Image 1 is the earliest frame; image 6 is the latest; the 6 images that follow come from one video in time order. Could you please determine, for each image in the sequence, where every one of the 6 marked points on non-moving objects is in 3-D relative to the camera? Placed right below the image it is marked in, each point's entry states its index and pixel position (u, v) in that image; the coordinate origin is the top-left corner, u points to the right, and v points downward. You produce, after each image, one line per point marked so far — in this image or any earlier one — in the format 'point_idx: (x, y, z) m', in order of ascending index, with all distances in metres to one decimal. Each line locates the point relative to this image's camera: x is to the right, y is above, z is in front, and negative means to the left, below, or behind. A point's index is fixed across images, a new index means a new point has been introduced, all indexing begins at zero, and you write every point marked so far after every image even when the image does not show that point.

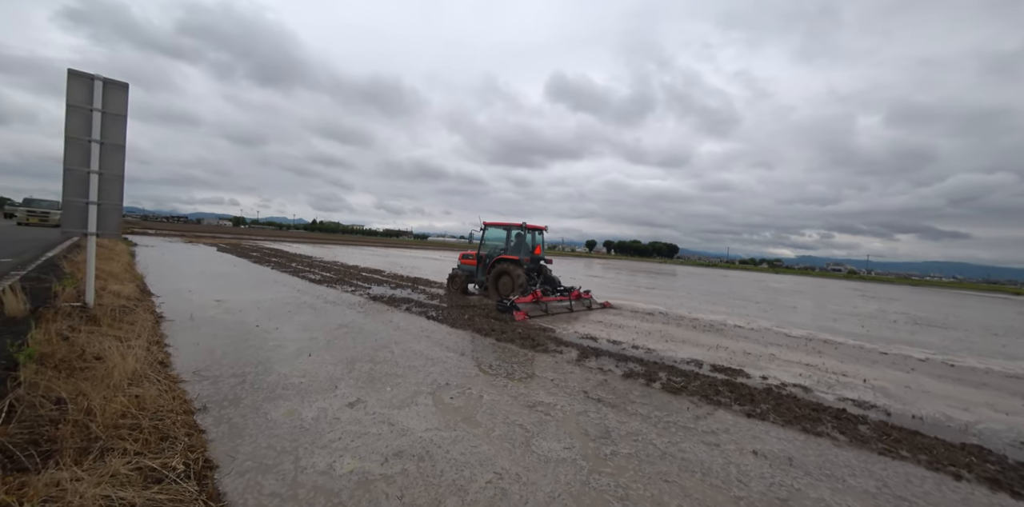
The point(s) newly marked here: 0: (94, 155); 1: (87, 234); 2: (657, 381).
0: (-5.9, +1.4, +5.5) m
1: (-5.8, +0.3, +5.4) m
2: (+2.0, -1.7, +5.3) m
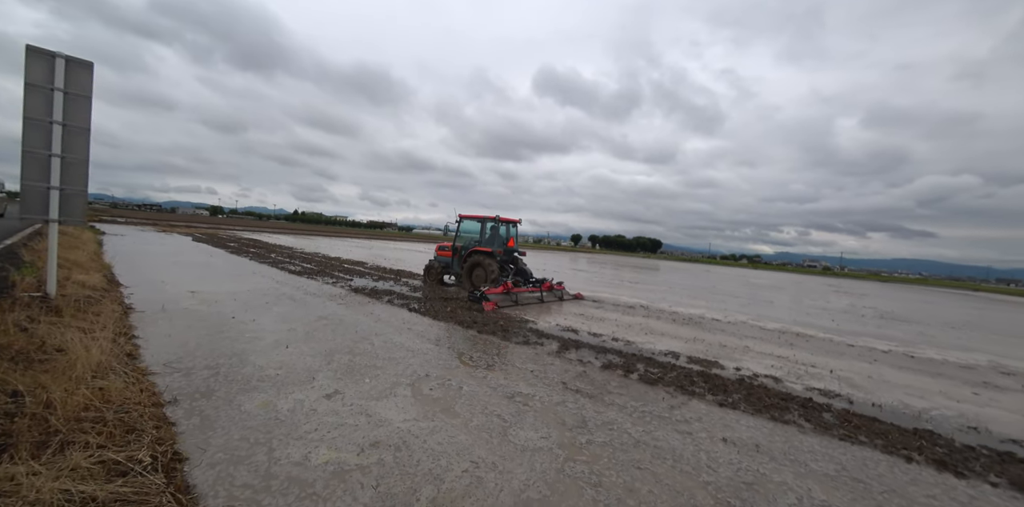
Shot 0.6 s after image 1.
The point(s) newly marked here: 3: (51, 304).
0: (-6.1, +1.5, +5.2) m
1: (-6.1, +0.4, +5.2) m
2: (+1.7, -1.6, +5.4) m
3: (-5.5, -0.6, +4.7) m
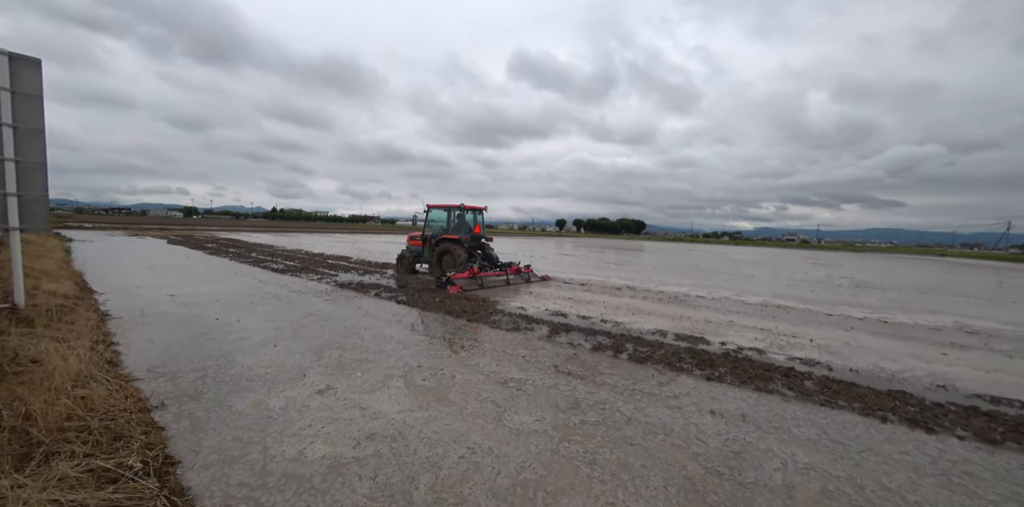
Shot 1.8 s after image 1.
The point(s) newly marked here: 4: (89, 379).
0: (-6.4, +1.4, +5.0) m
1: (-6.3, +0.3, +4.9) m
2: (+1.6, -1.4, +5.5) m
3: (-5.7, -0.7, +4.5) m
4: (-3.6, -1.1, +3.3) m
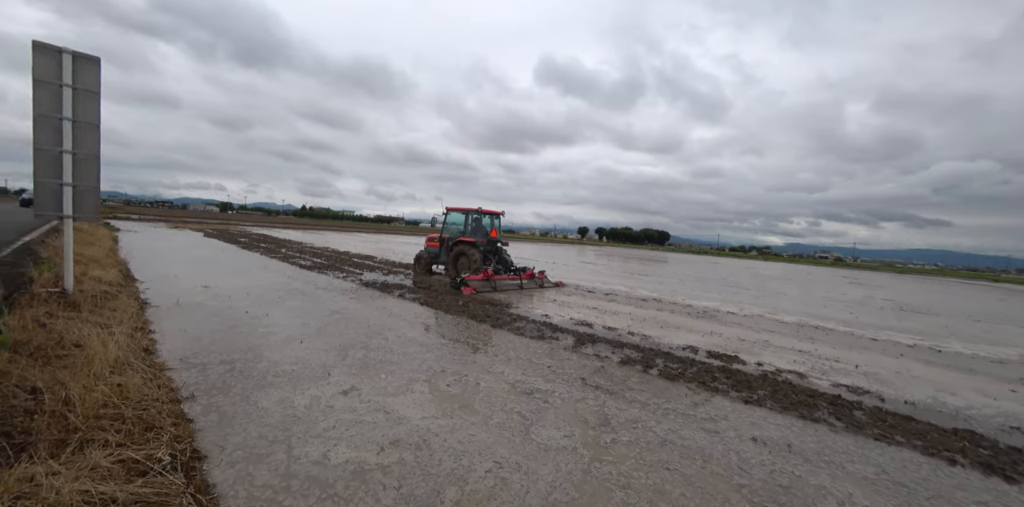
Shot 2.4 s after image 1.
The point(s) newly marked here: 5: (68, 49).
0: (-5.9, +1.6, +5.2) m
1: (-5.9, +0.5, +5.1) m
2: (+1.9, -1.5, +5.2) m
3: (-5.3, -0.5, +4.7) m
4: (-3.3, -1.0, +3.4) m
5: (-5.9, +2.7, +5.2) m
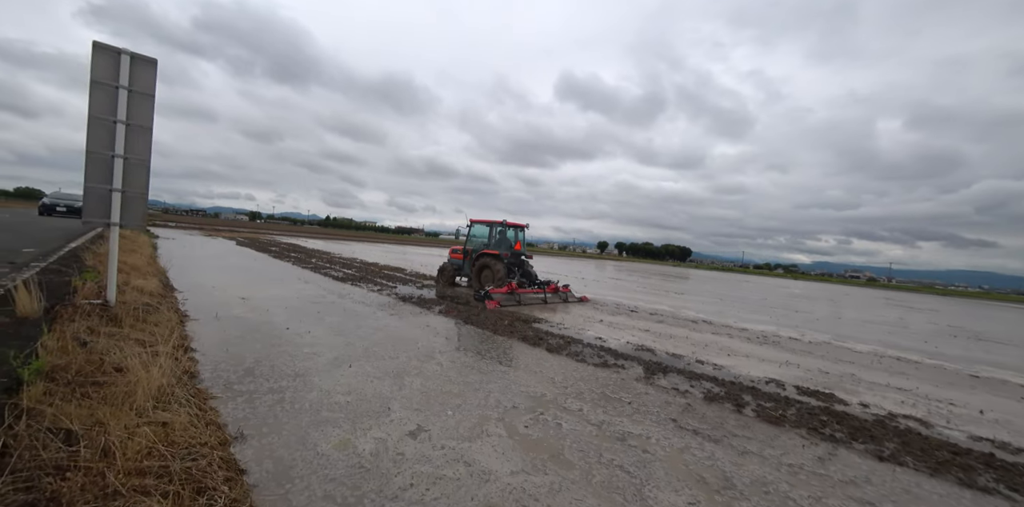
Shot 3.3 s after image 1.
0: (-5.0, +1.5, +5.0) m
1: (-5.0, +0.4, +4.9) m
2: (+2.7, -1.8, +4.5) m
3: (-4.5, -0.6, +4.4) m
4: (-2.6, -1.1, +2.9) m
5: (-5.0, +2.6, +5.0) m
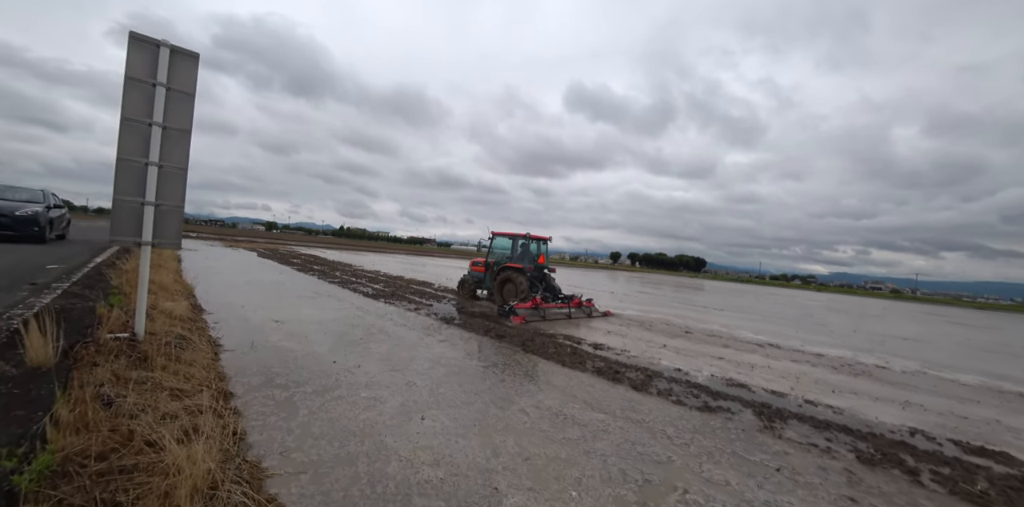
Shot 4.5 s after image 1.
0: (-4.0, +1.2, +4.3) m
1: (-4.0, +0.1, +4.2) m
2: (+3.8, -2.0, +3.6) m
3: (-3.5, -0.9, +3.6) m
4: (-1.6, -1.3, +2.1) m
5: (-3.9, +2.3, +4.3) m
